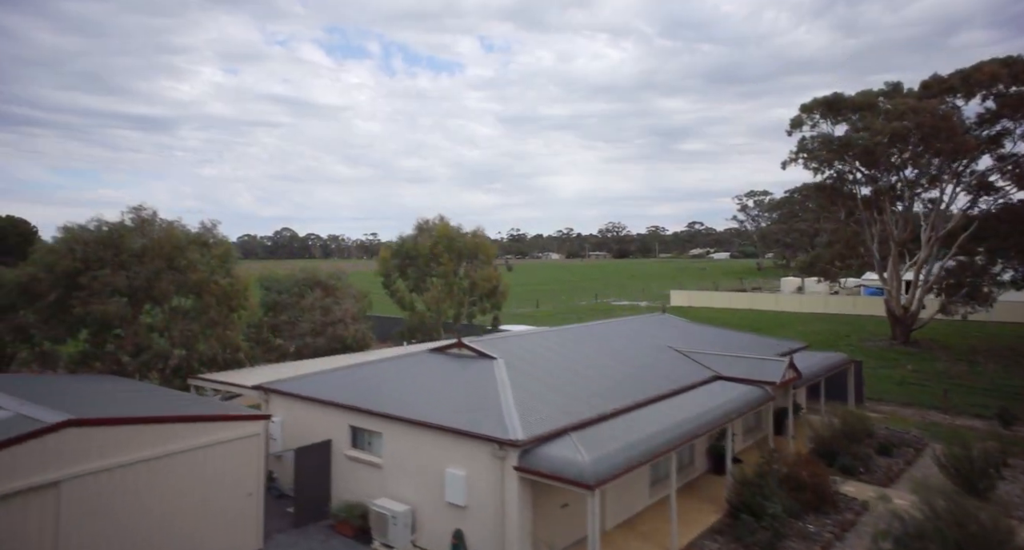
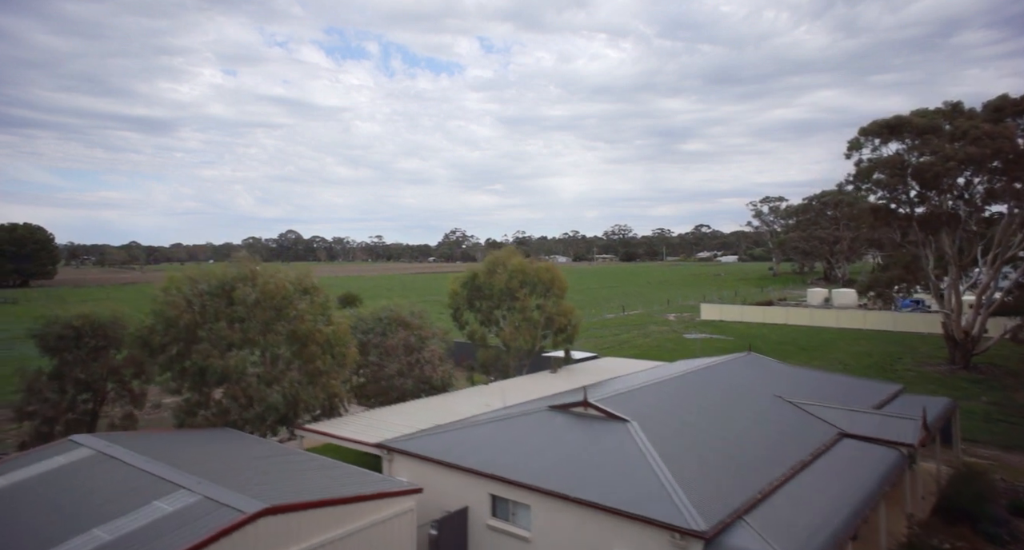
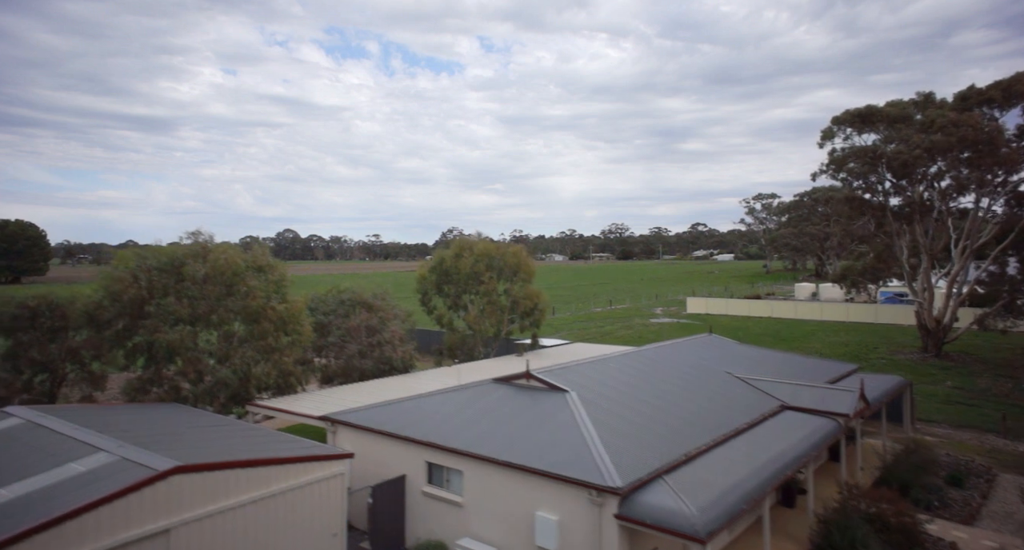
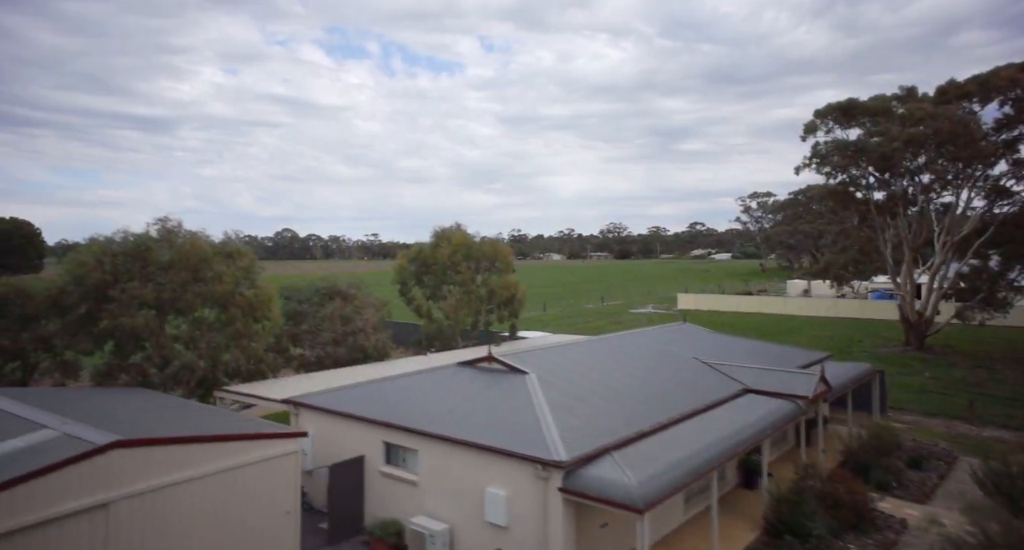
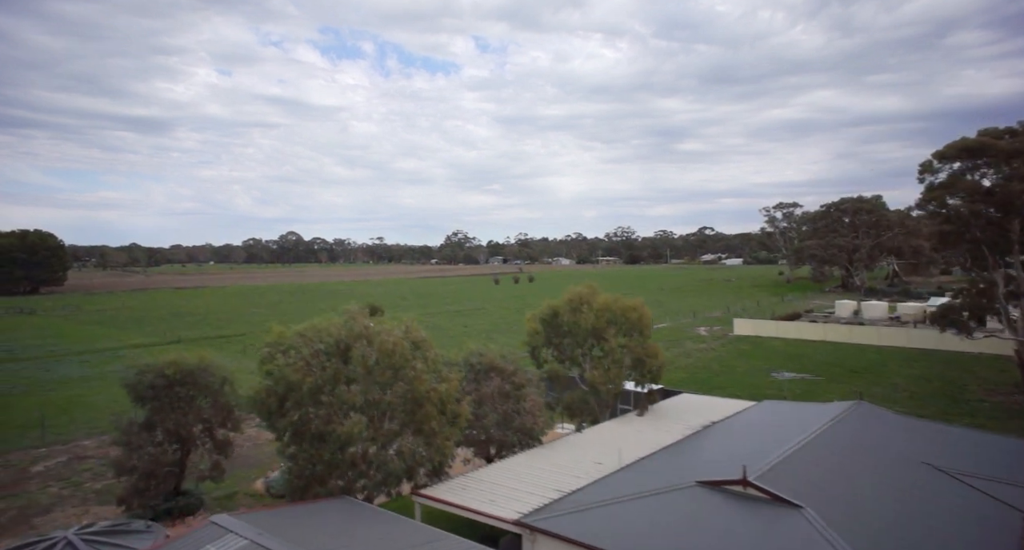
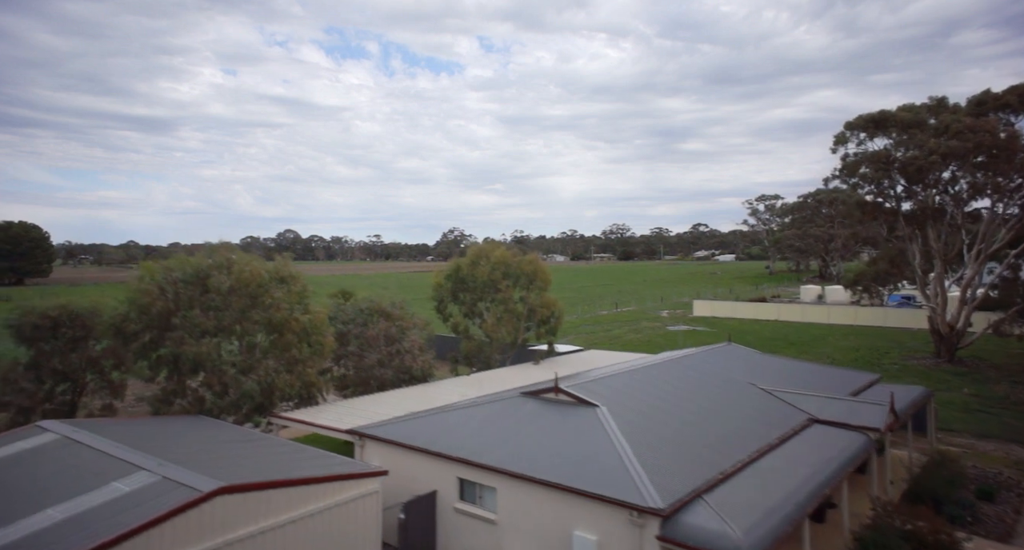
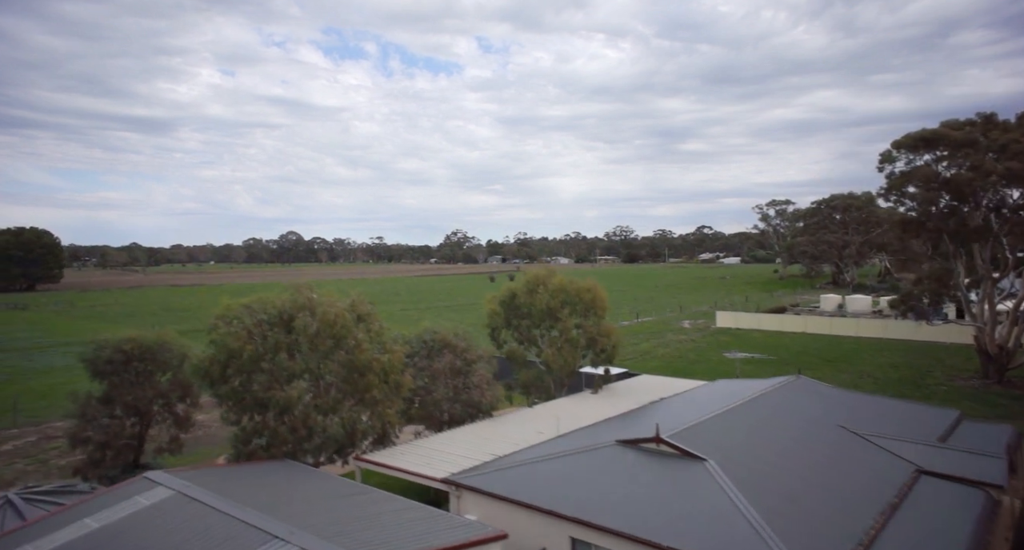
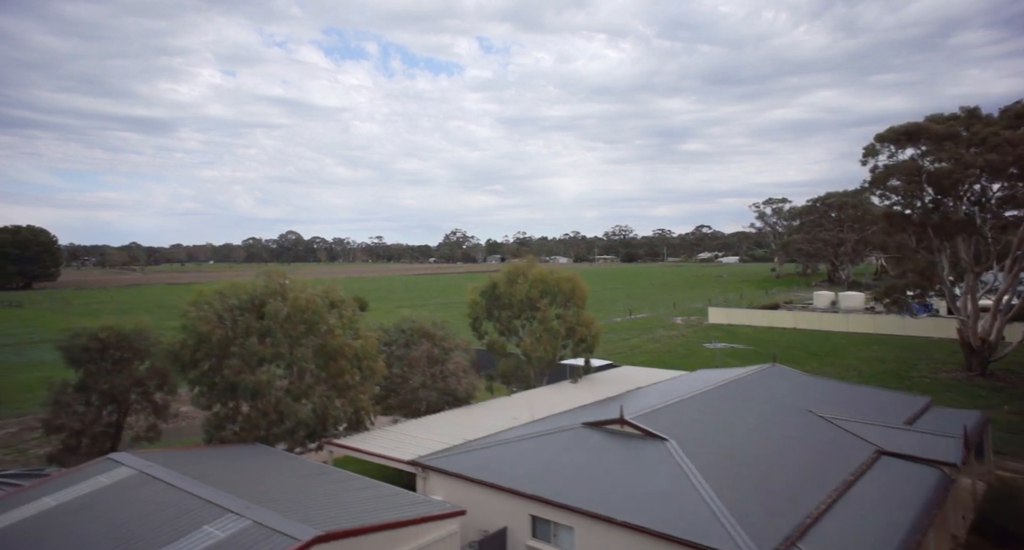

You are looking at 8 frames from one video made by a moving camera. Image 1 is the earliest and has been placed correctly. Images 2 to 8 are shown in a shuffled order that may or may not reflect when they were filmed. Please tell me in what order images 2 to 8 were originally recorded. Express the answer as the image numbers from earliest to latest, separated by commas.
4, 3, 6, 2, 8, 7, 5
